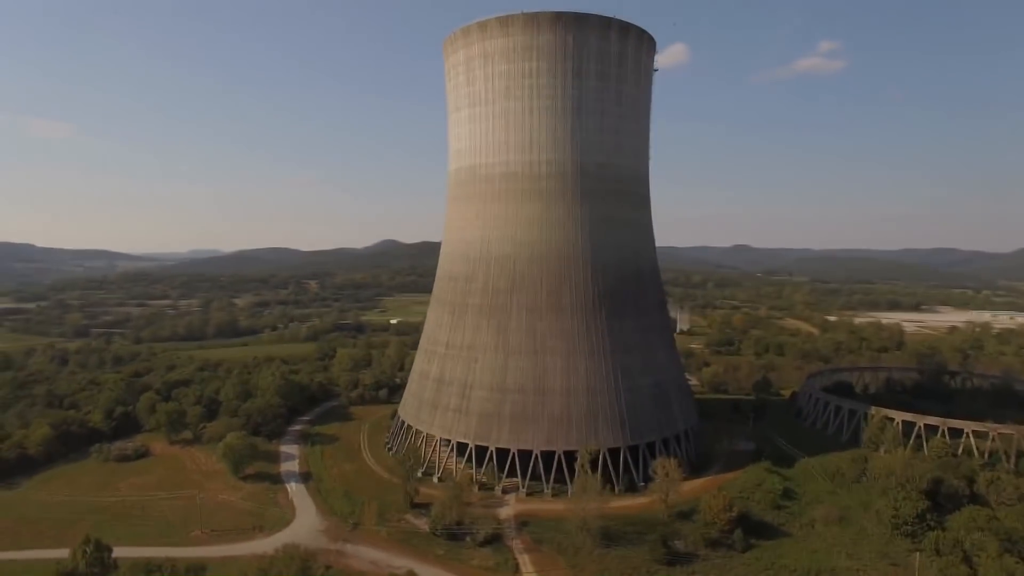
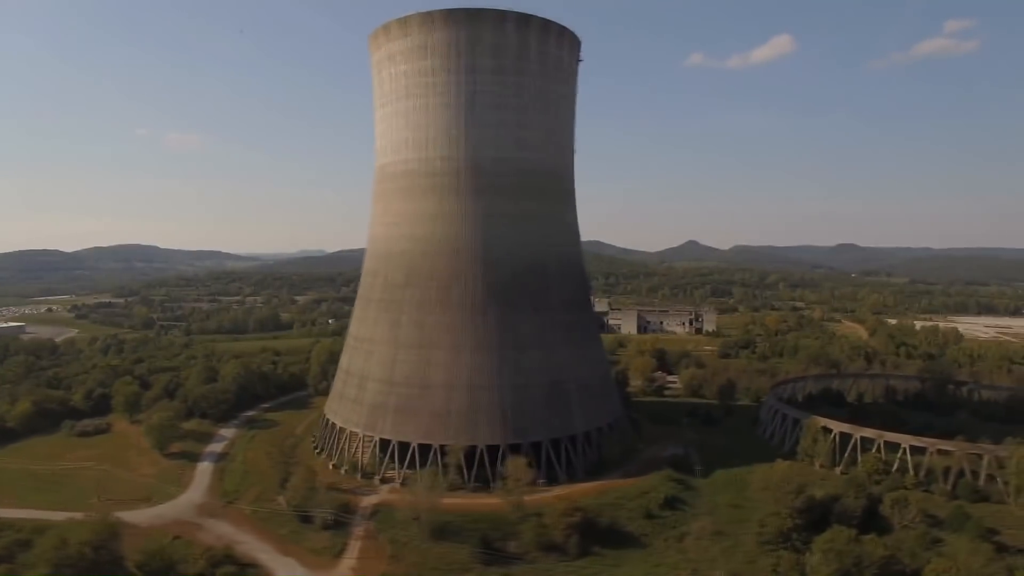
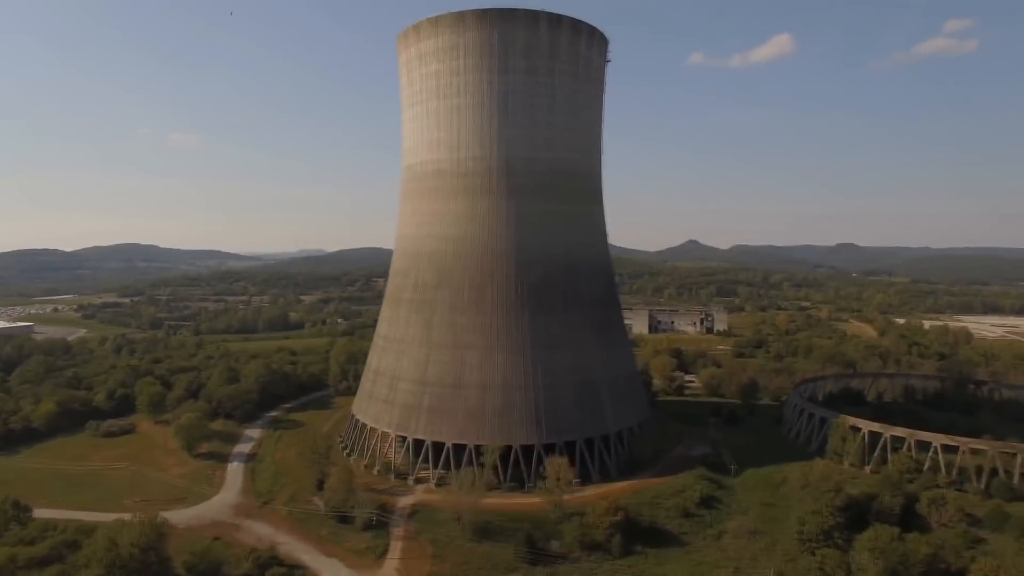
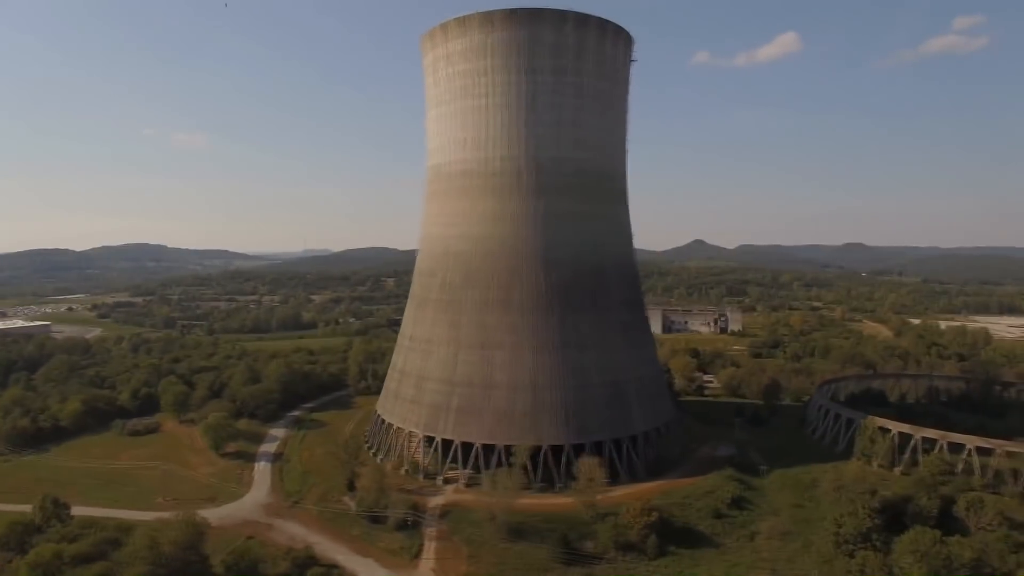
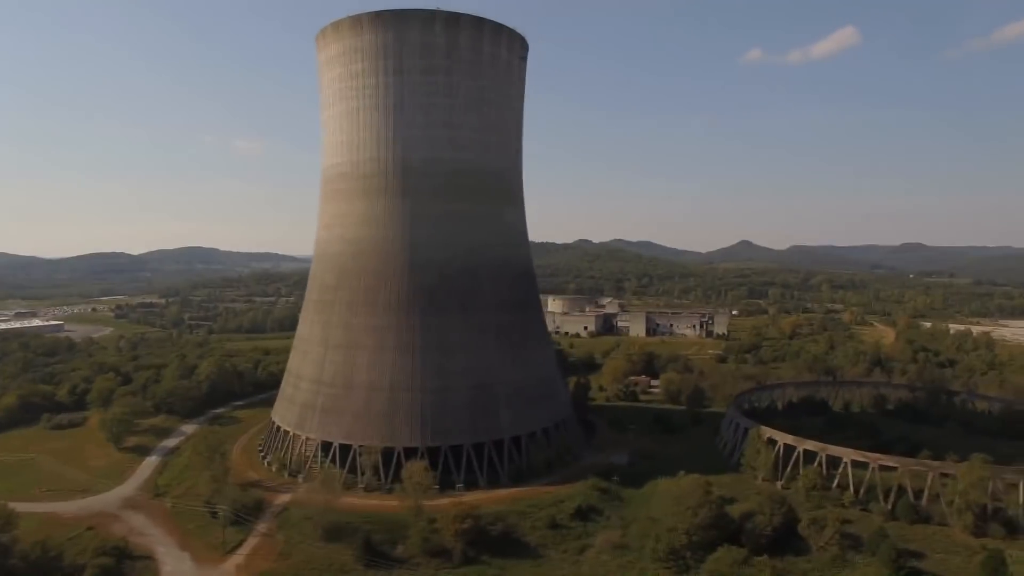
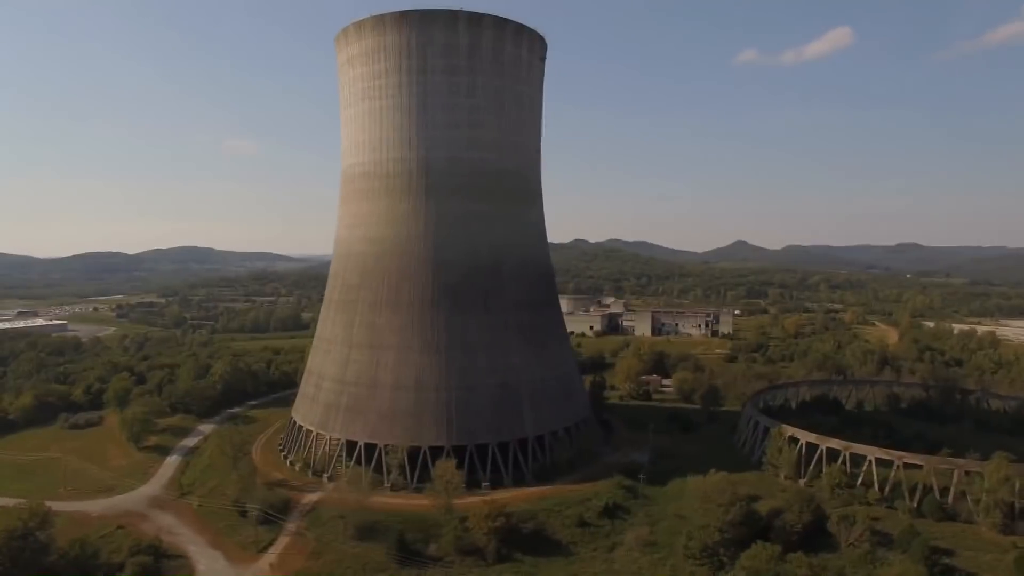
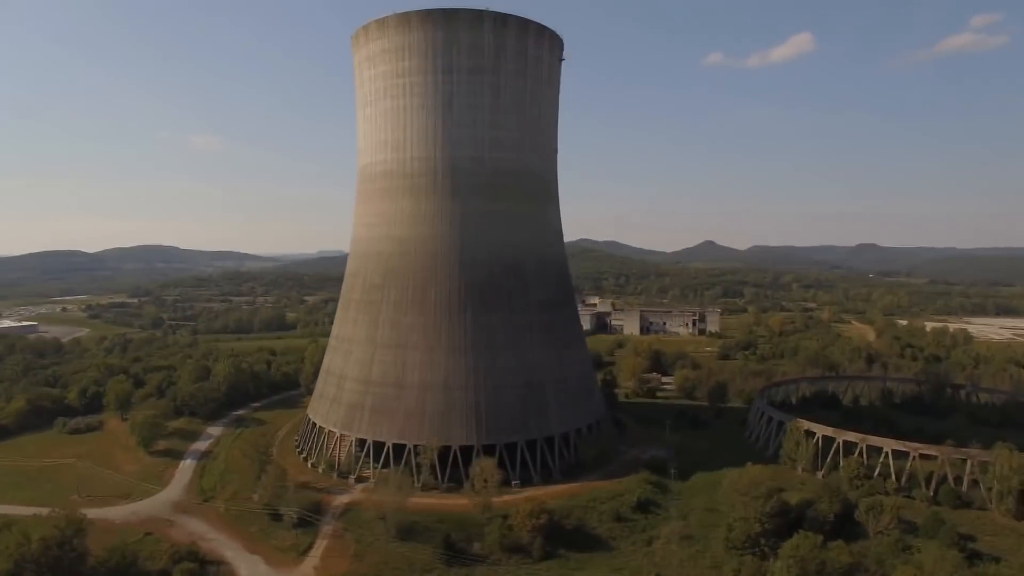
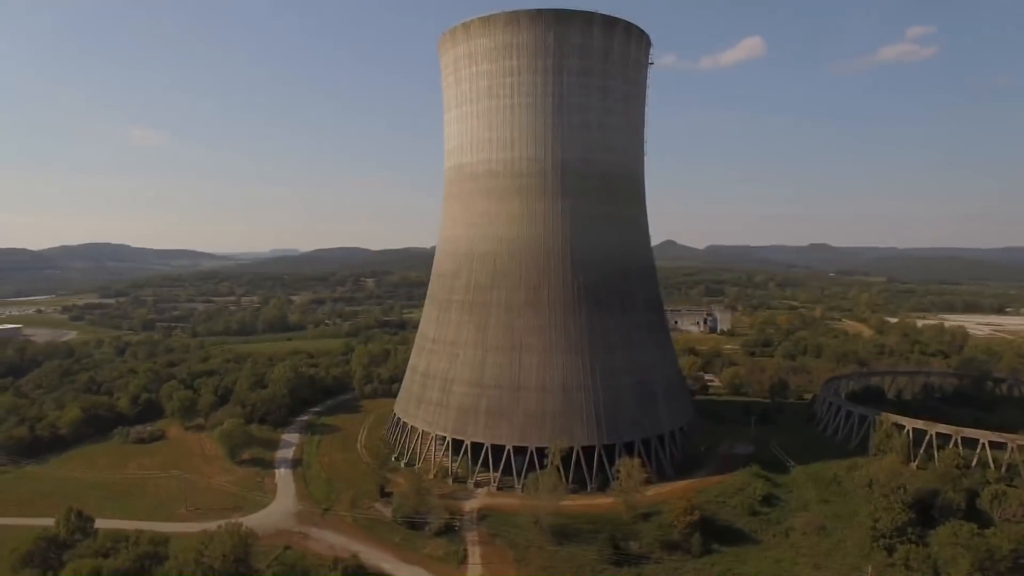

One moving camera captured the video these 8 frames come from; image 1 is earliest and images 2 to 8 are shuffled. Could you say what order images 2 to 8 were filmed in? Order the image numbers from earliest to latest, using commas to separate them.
8, 4, 3, 2, 7, 6, 5
